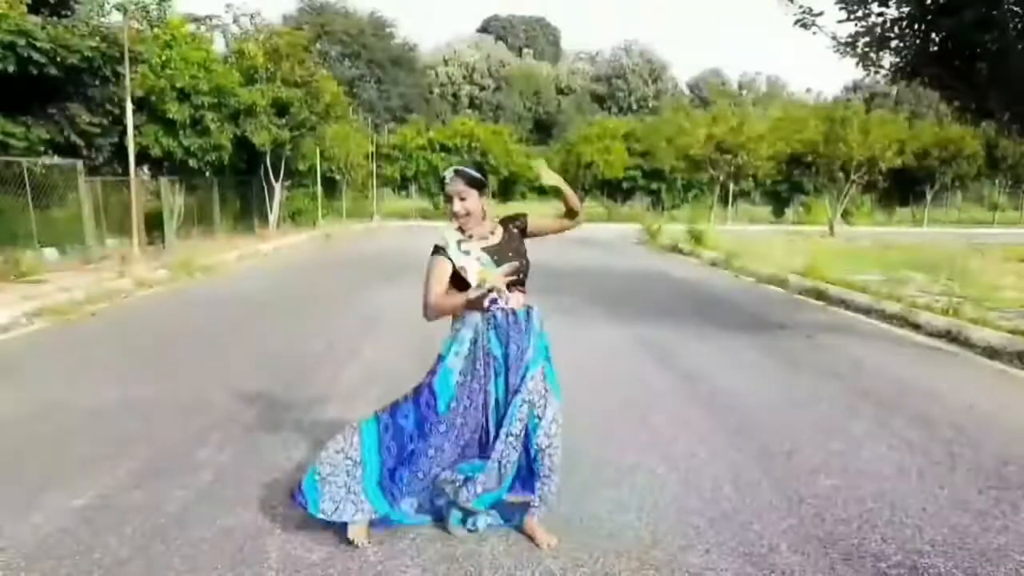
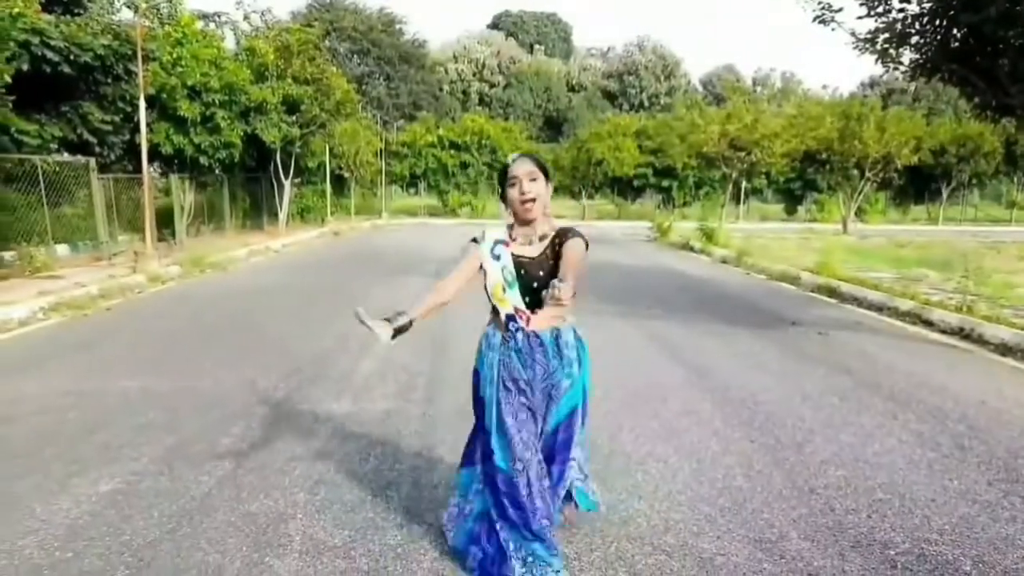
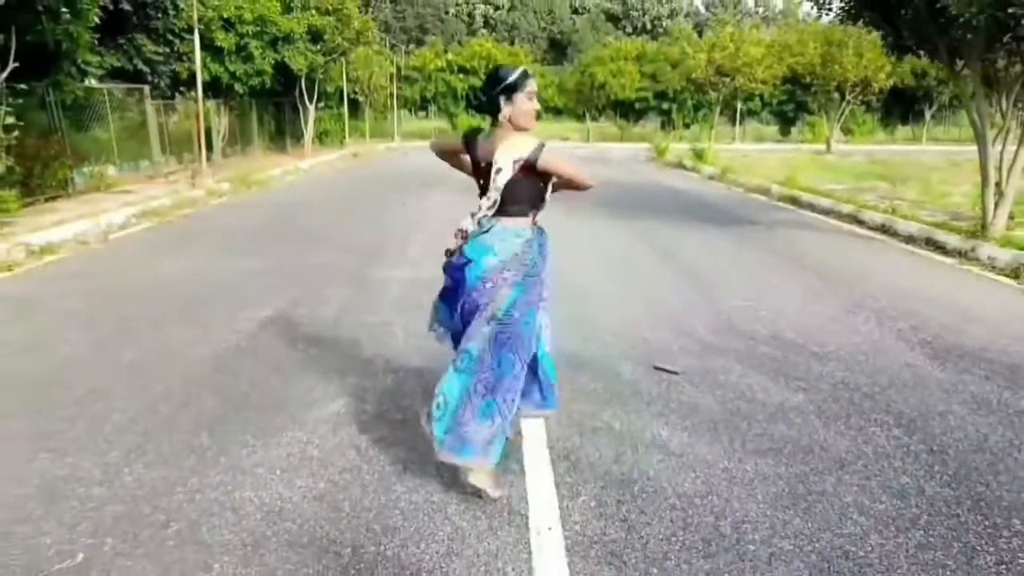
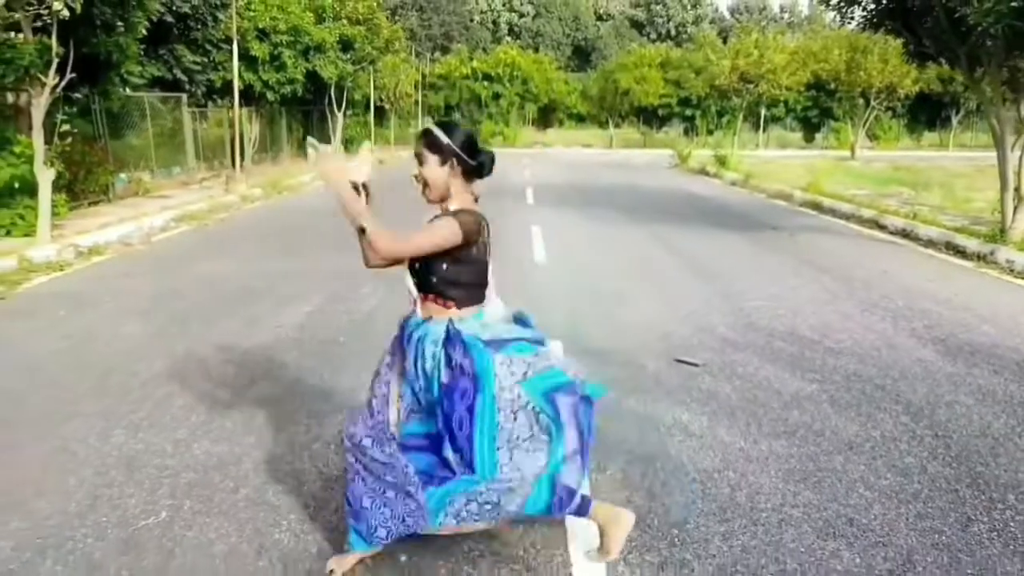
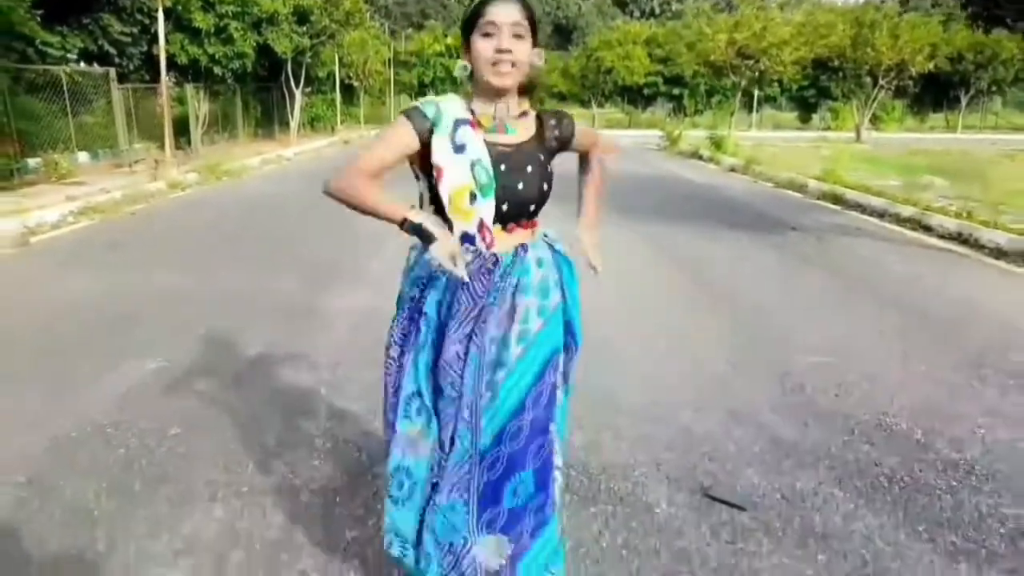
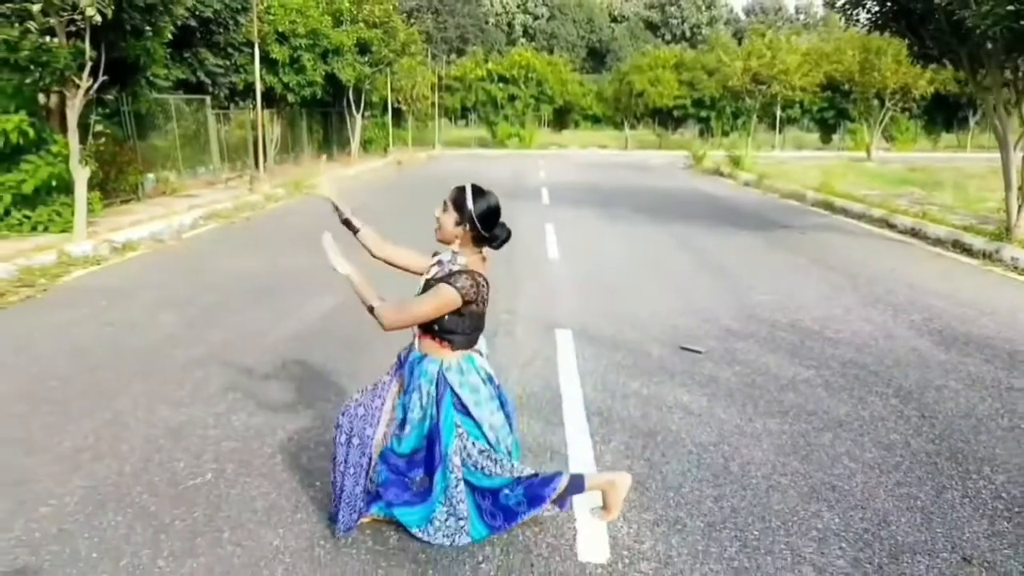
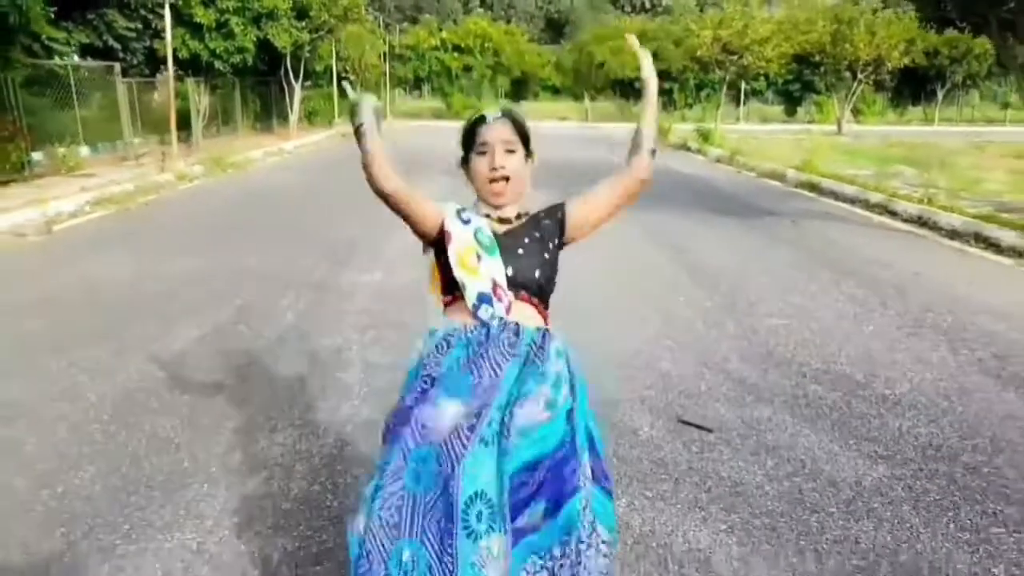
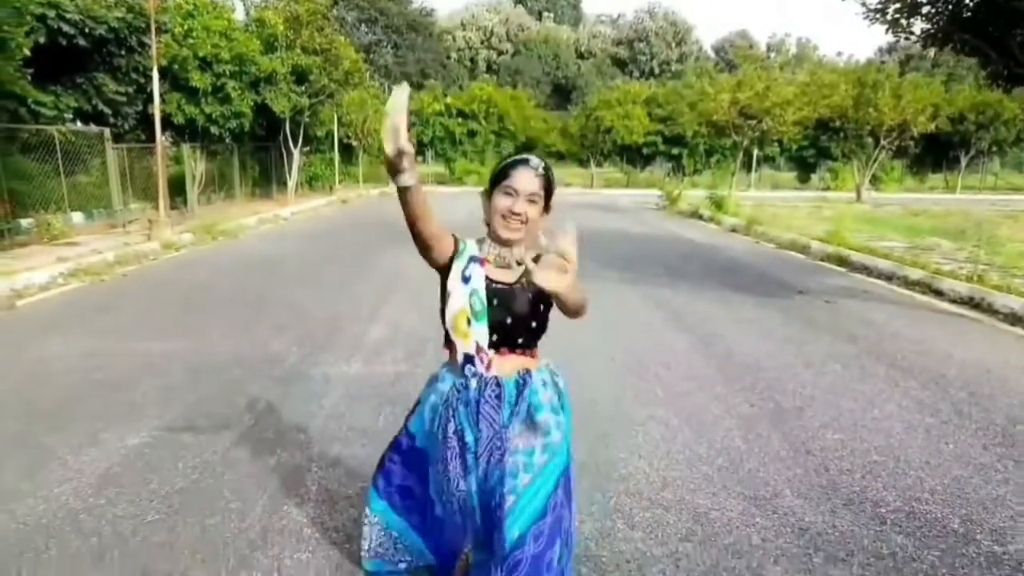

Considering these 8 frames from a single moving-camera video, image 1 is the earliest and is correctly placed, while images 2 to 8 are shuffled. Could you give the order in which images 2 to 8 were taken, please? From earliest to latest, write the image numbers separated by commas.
2, 8, 5, 7, 3, 4, 6
